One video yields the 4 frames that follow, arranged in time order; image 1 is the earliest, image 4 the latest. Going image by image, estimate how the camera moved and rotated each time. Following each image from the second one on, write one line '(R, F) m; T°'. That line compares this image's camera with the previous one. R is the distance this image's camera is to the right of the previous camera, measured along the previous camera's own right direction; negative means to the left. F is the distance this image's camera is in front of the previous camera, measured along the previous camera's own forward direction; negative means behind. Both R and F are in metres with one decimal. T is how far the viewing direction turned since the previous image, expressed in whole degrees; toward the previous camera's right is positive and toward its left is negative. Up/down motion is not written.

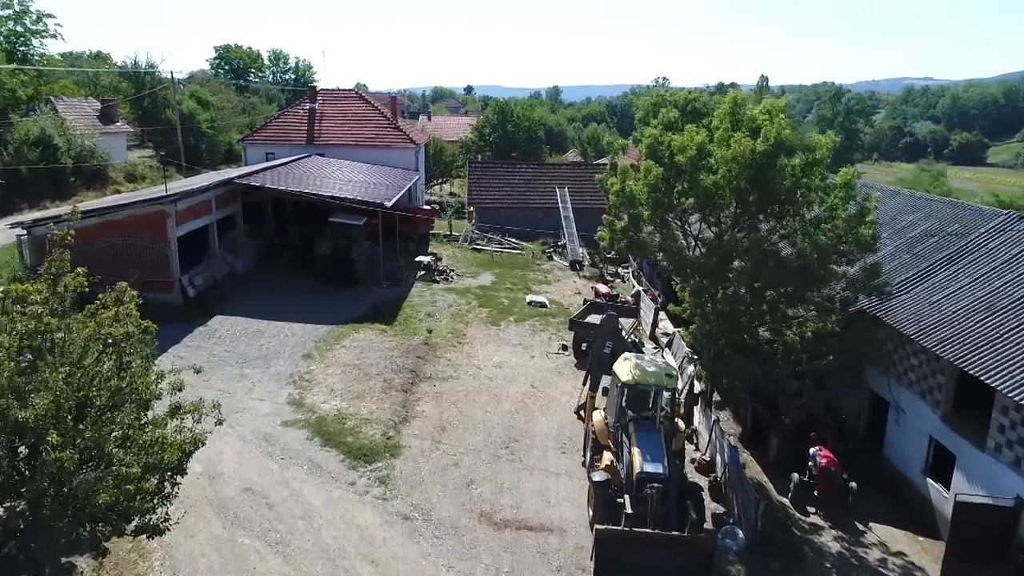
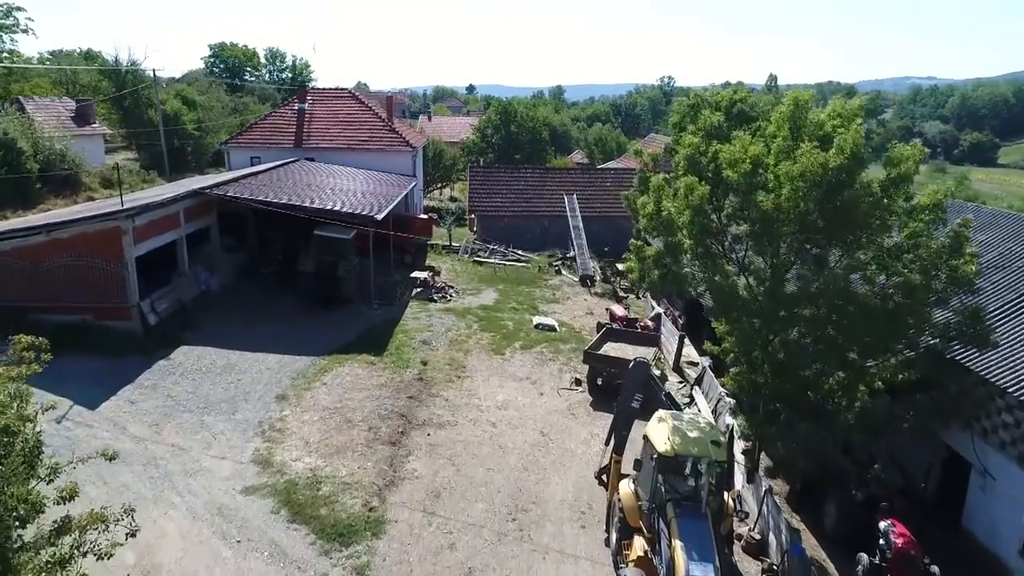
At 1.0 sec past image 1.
(-0.1, +2.3) m; 0°
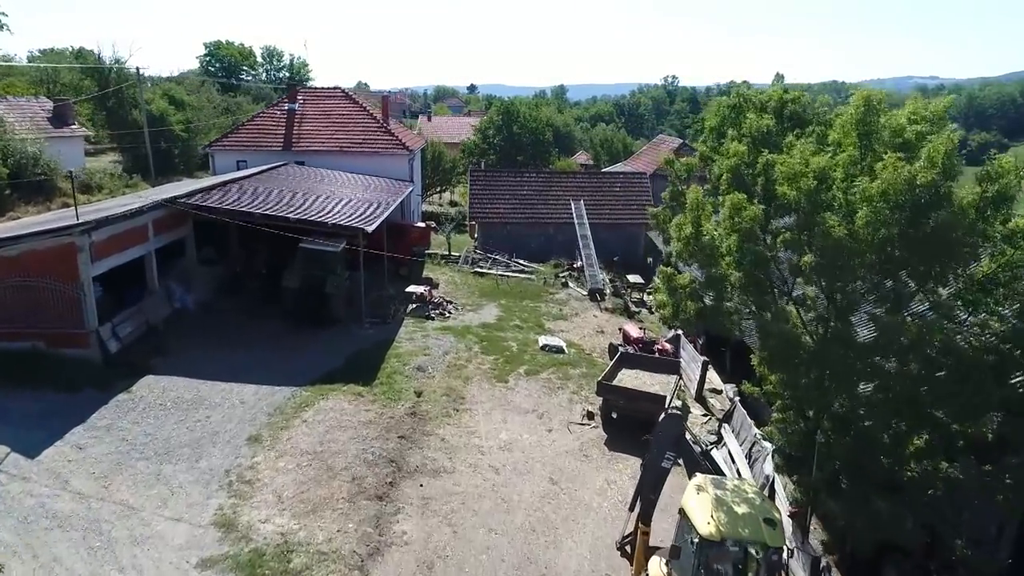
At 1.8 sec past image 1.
(-0.1, +1.8) m; 0°
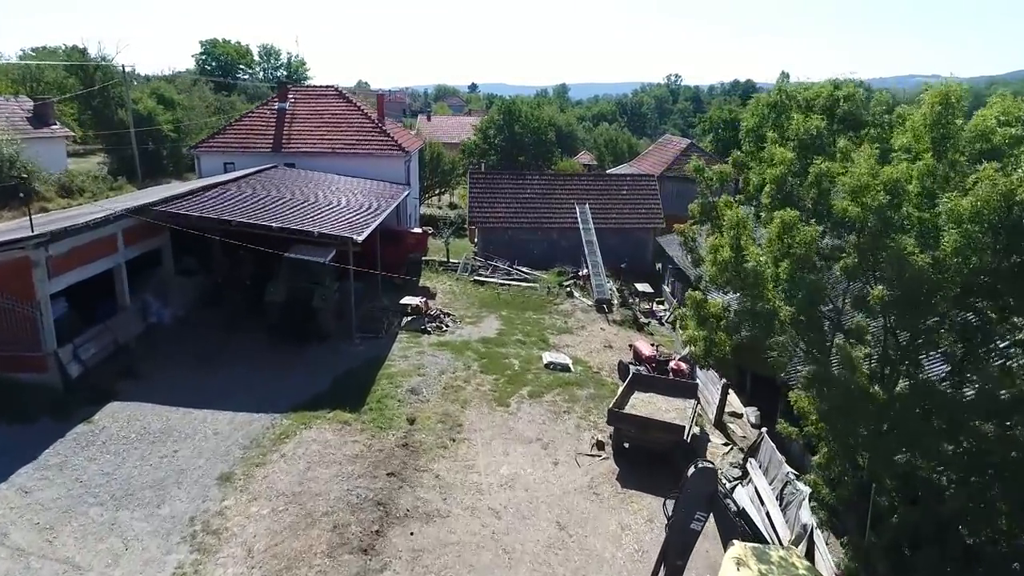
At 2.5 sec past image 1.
(0.0, +1.4) m; 0°
